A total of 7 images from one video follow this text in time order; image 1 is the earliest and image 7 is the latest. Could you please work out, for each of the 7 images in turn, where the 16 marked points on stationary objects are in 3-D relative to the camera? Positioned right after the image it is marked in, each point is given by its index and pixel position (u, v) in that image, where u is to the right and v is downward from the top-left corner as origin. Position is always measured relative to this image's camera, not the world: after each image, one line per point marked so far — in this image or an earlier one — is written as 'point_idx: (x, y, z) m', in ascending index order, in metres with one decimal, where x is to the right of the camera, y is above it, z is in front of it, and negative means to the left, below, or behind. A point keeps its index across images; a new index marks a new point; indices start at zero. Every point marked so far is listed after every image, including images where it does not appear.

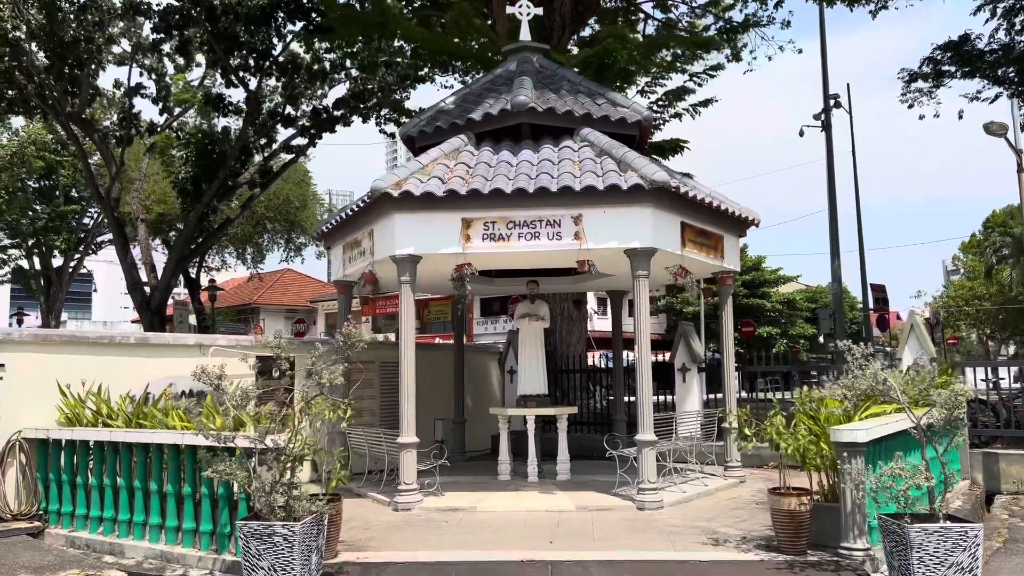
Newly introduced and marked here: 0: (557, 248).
0: (+0.6, +0.5, +9.5) m
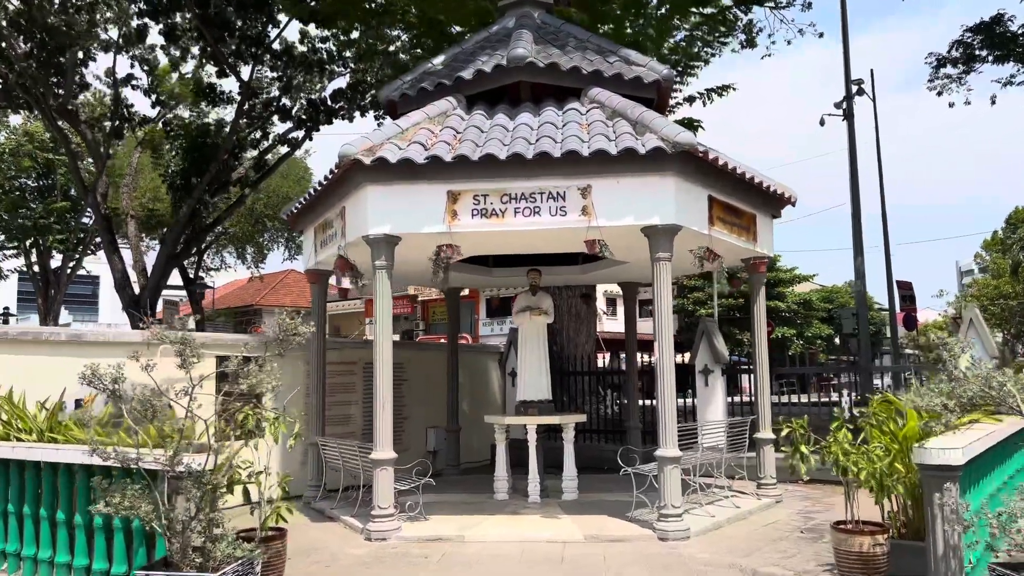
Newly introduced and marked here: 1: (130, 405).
0: (+0.5, +0.6, +7.9) m
1: (-2.5, -0.8, +5.1) m
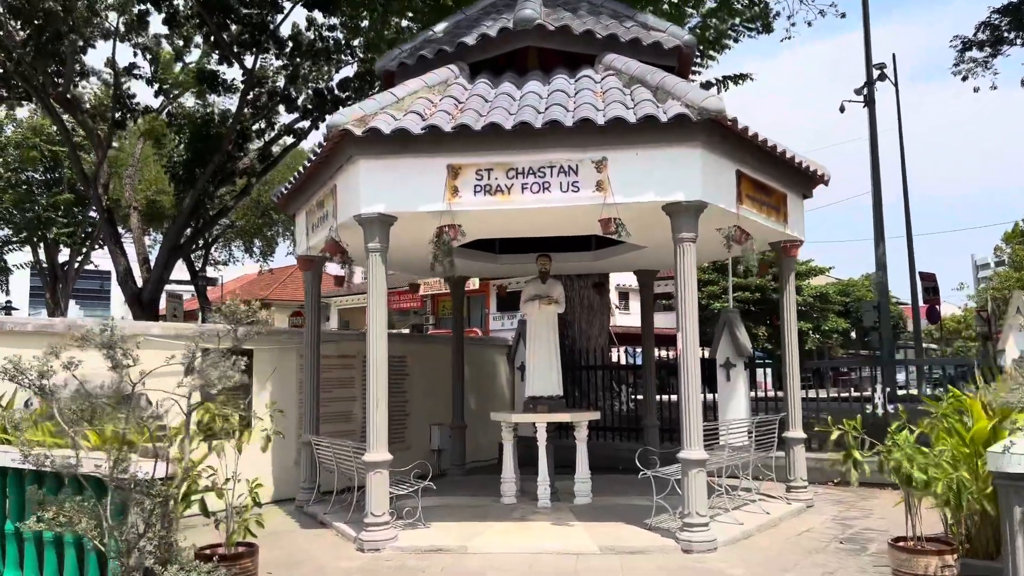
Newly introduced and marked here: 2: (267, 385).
0: (+0.6, +0.8, +7.2) m
1: (-2.5, -0.7, +4.4) m
2: (-3.2, -1.3, +10.2) m
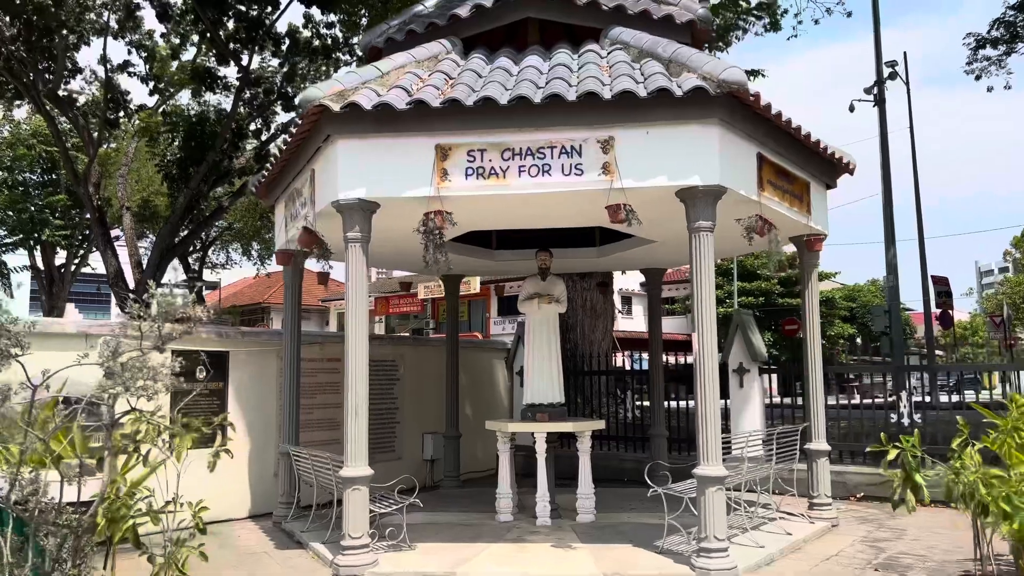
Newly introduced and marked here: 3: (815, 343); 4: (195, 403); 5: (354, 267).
0: (+0.5, +0.8, +6.4) m
1: (-2.5, -0.6, +3.6) m
2: (-3.3, -1.3, +9.5) m
3: (+3.3, -0.6, +8.4) m
4: (-3.7, -1.3, +9.0) m
5: (-1.4, +0.2, +6.7) m
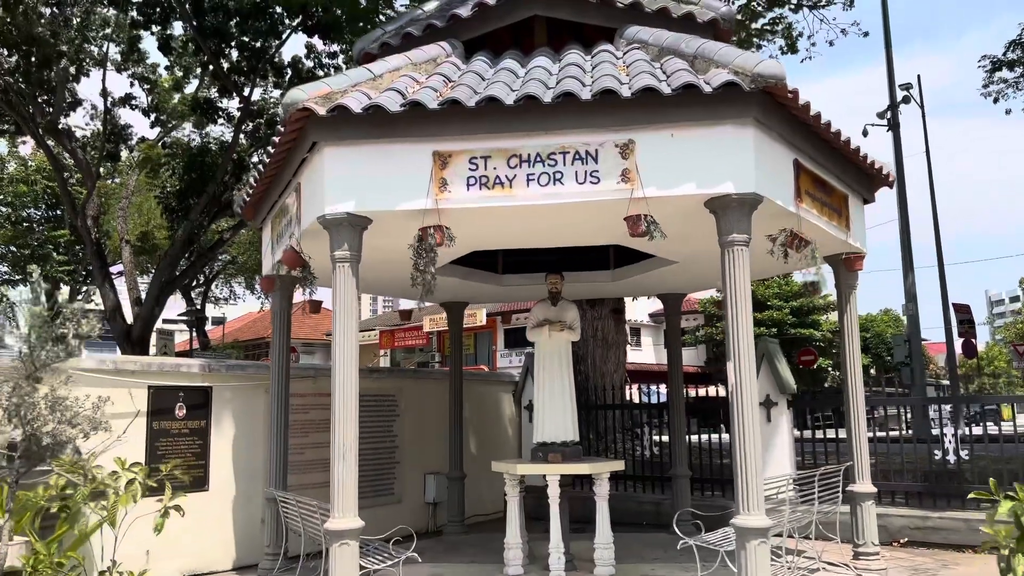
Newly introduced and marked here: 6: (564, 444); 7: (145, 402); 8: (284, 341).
0: (+0.6, +0.7, +5.7) m
1: (-2.5, -0.7, +2.8) m
2: (-3.2, -1.6, +8.7) m
3: (+3.4, -0.8, +7.6) m
4: (-3.6, -1.6, +8.2) m
5: (-1.3, 0.0, +5.9) m
6: (+0.5, -1.5, +7.7) m
7: (-3.8, -1.2, +8.0) m
8: (-2.4, -0.6, +8.3) m
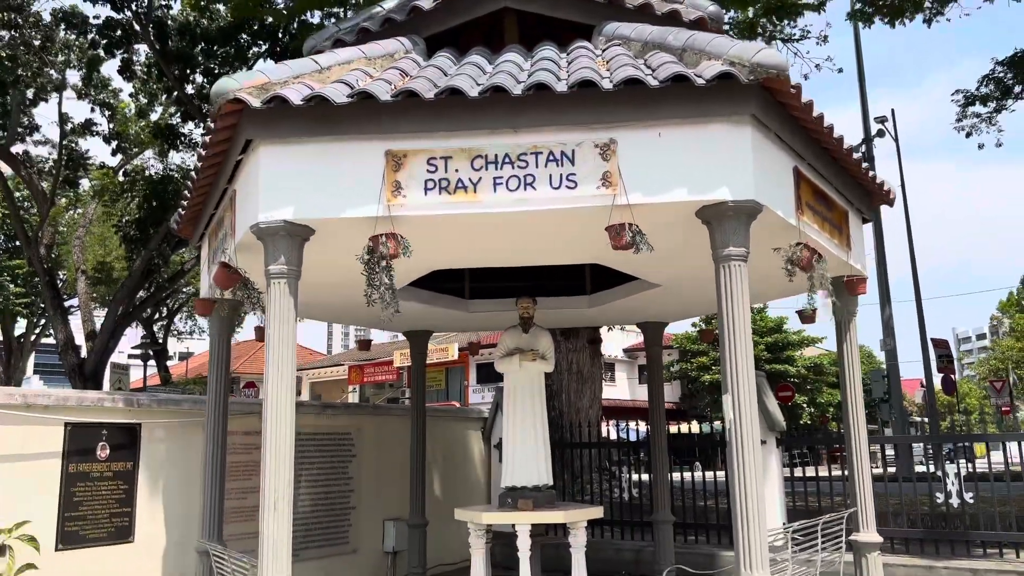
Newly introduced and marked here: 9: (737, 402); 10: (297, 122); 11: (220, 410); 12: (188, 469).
0: (+0.4, +0.5, +4.9) m
1: (-2.6, -0.6, +1.9) m
2: (-3.5, -1.8, +7.7) m
3: (+3.1, -1.1, +6.9) m
4: (-3.9, -1.9, +7.2) m
5: (-1.5, -0.1, +5.1) m
6: (+0.2, -1.8, +6.9) m
7: (-4.1, -1.4, +7.0) m
8: (-2.8, -0.8, +7.4) m
9: (+1.4, -0.7, +4.8) m
10: (-1.4, +1.1, +5.1) m
11: (-2.8, -1.2, +7.4) m
12: (-3.3, -1.8, +7.9) m
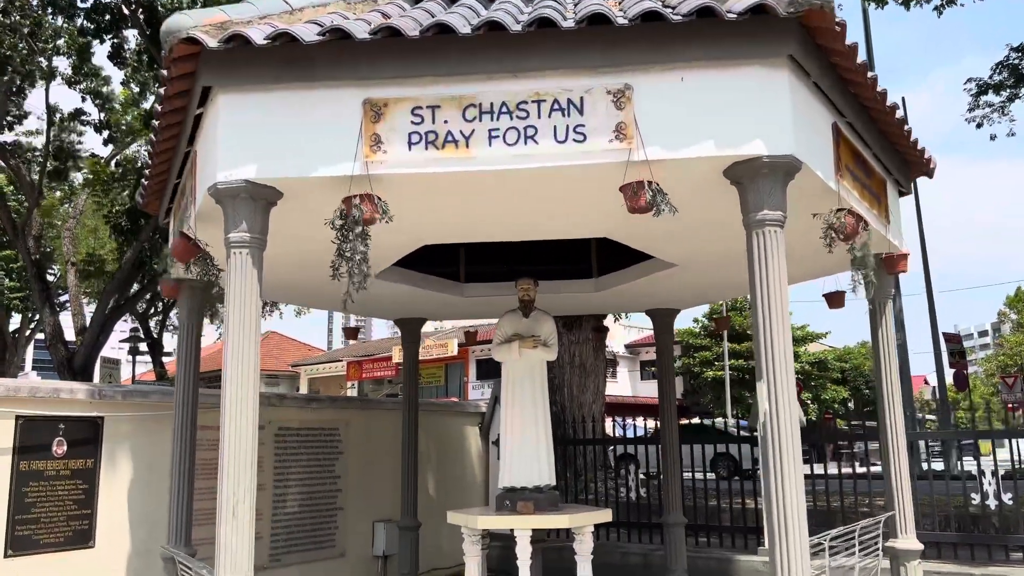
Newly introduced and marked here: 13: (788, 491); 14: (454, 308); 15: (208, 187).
0: (+0.4, +0.7, +4.2) m
1: (-2.6, -0.5, +1.2) m
2: (-3.5, -1.7, +7.0) m
3: (+3.1, -0.9, +6.2) m
4: (-3.9, -1.7, +6.5) m
5: (-1.5, 0.0, +4.4) m
6: (+0.2, -1.6, +6.2) m
7: (-4.1, -1.2, +6.3) m
8: (-2.8, -0.6, +6.7) m
9: (+1.4, -0.5, +4.1) m
10: (-1.4, +1.3, +4.4) m
11: (-2.8, -1.0, +6.7) m
12: (-3.3, -1.6, +7.2) m
13: (+1.4, -1.1, +4.1) m
14: (-0.6, -0.2, +8.1) m
15: (-1.8, +0.6, +4.5) m
